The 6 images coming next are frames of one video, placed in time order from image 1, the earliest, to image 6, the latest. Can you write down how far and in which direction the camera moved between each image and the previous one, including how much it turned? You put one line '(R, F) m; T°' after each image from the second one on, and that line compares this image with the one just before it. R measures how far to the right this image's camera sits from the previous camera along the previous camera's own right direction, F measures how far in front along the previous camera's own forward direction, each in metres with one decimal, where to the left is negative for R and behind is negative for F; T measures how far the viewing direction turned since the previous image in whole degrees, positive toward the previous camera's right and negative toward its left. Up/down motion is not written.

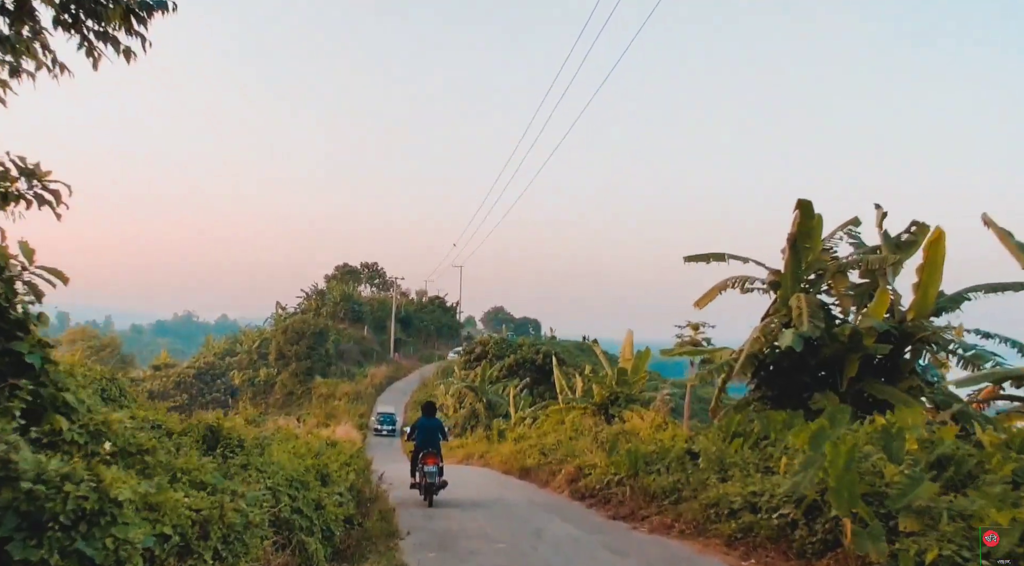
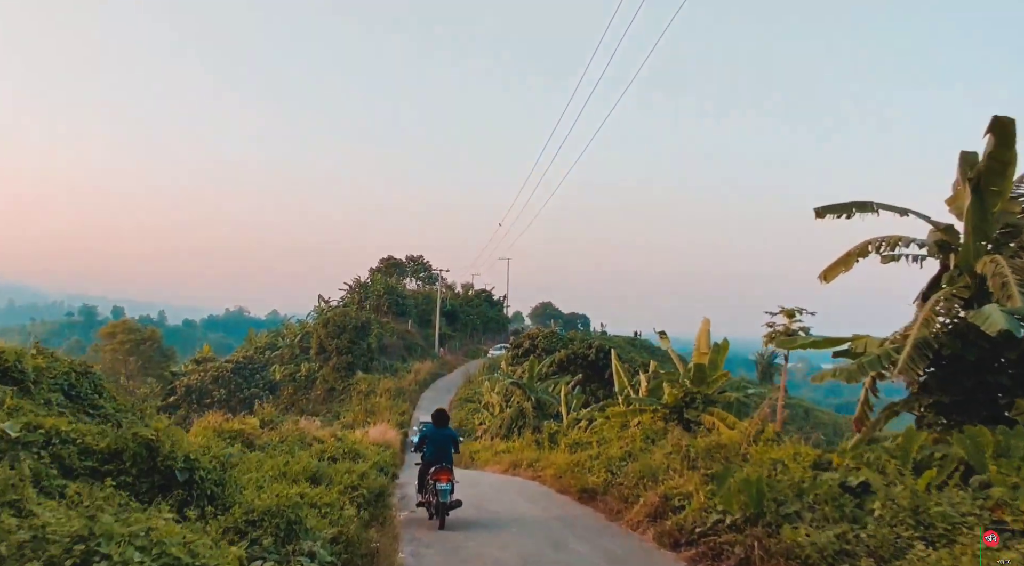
(-0.1, +3.4) m; -3°
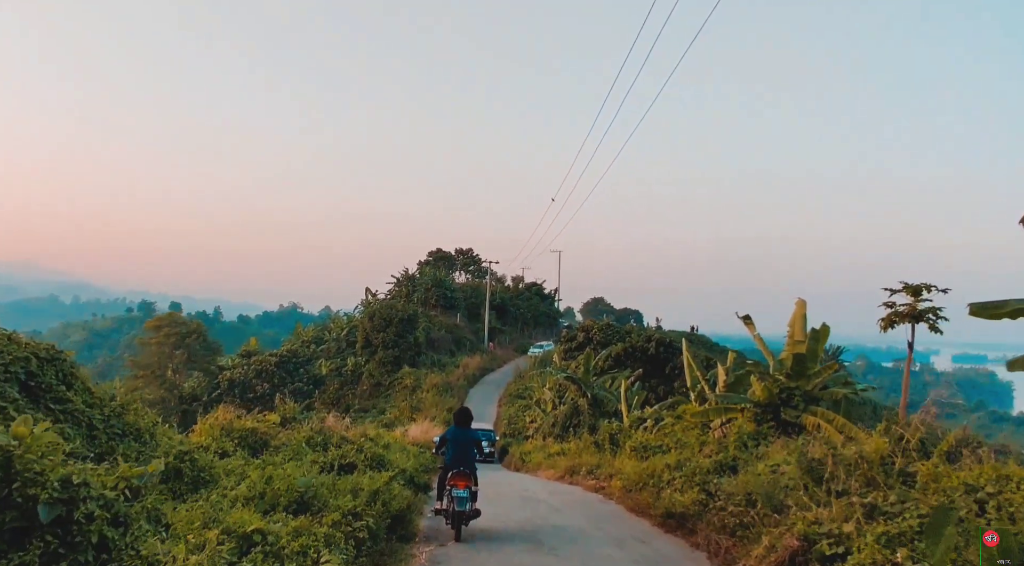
(-0.1, +3.0) m; -3°
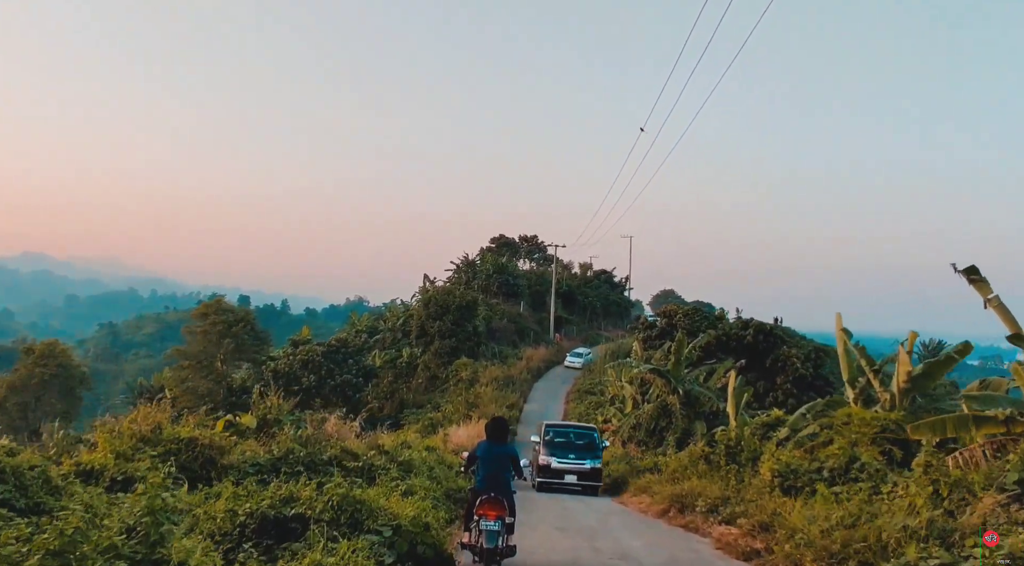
(-0.2, +6.2) m; -4°
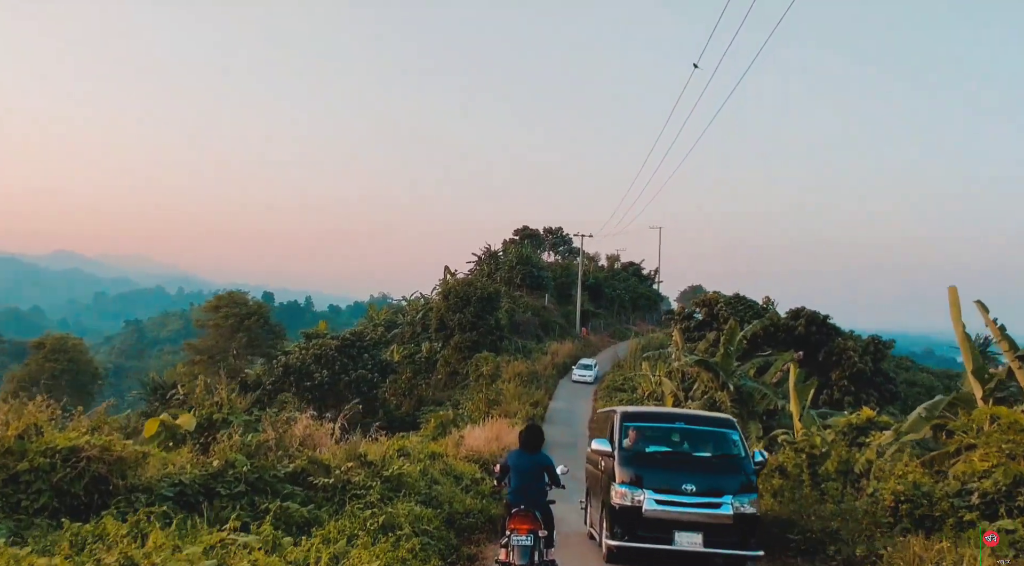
(0.0, +3.4) m; -1°
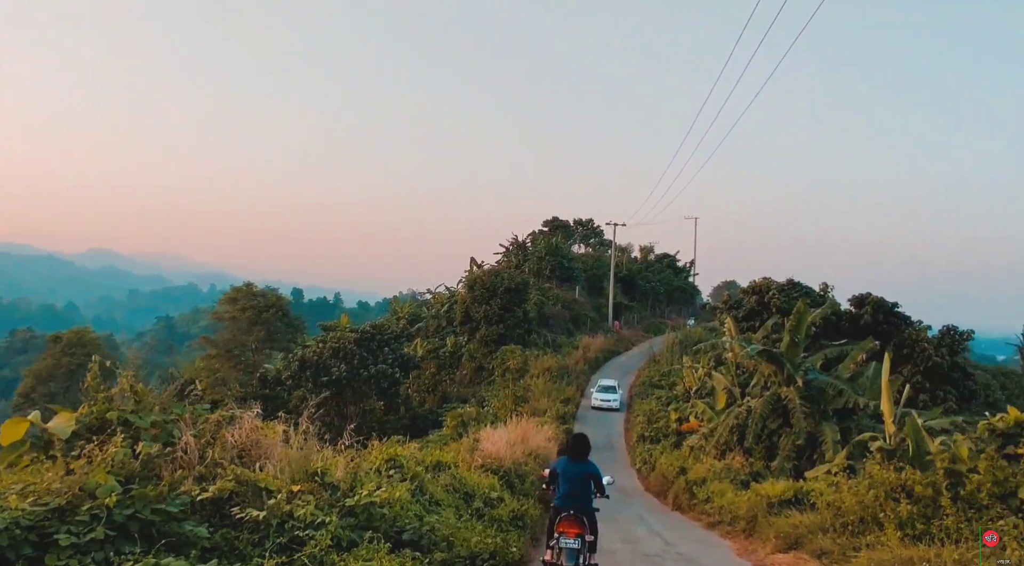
(0.0, +3.3) m; -2°
